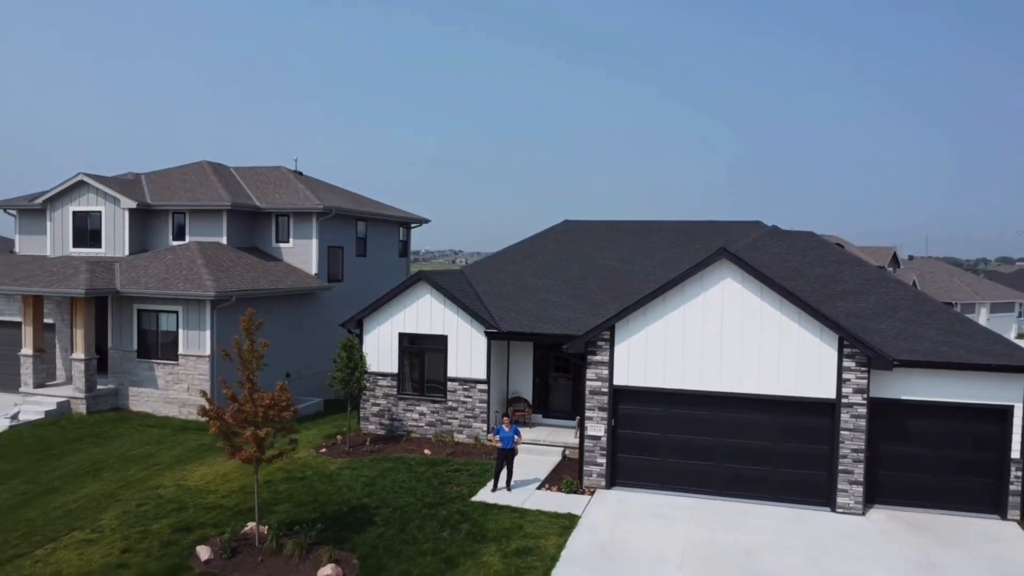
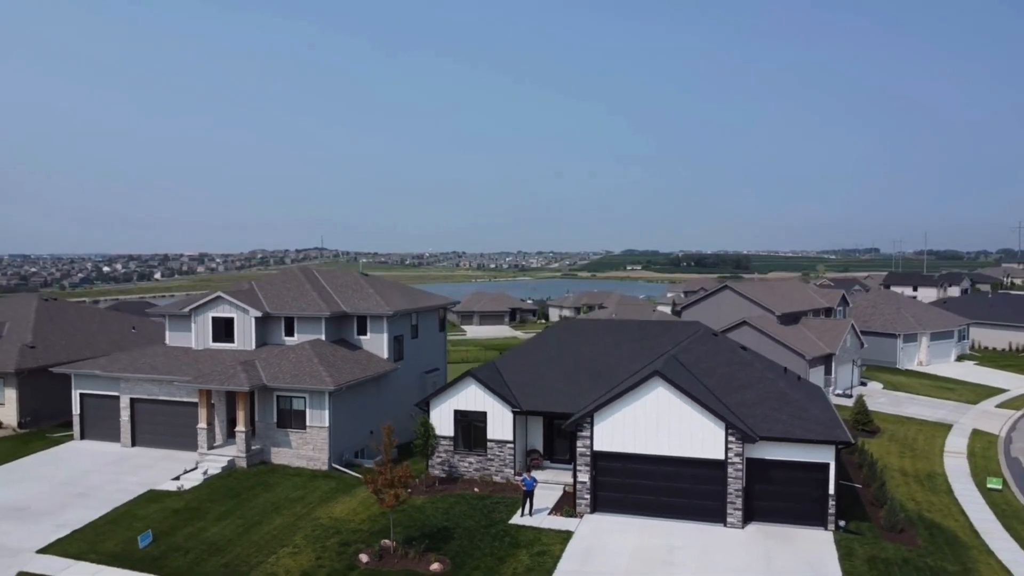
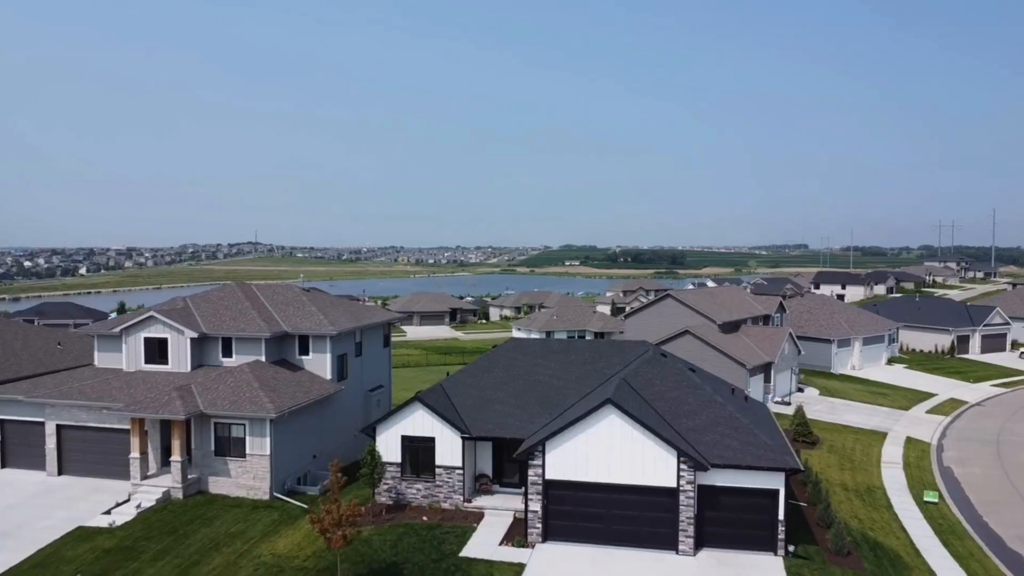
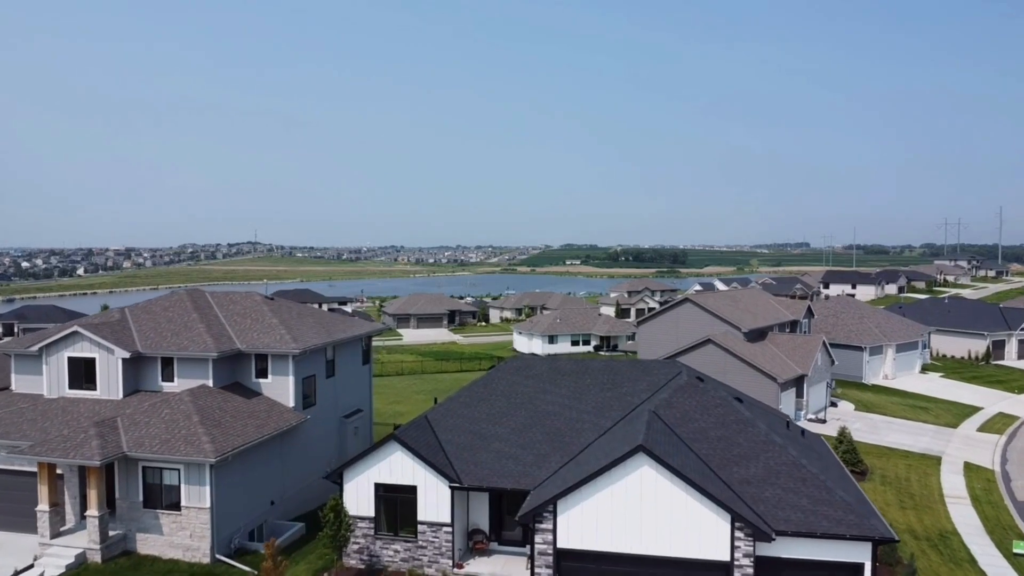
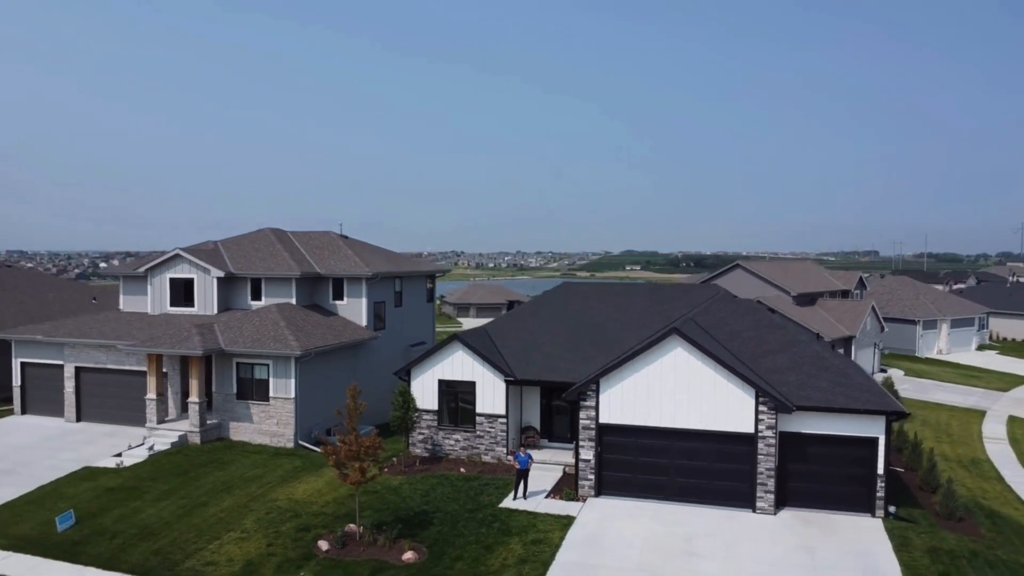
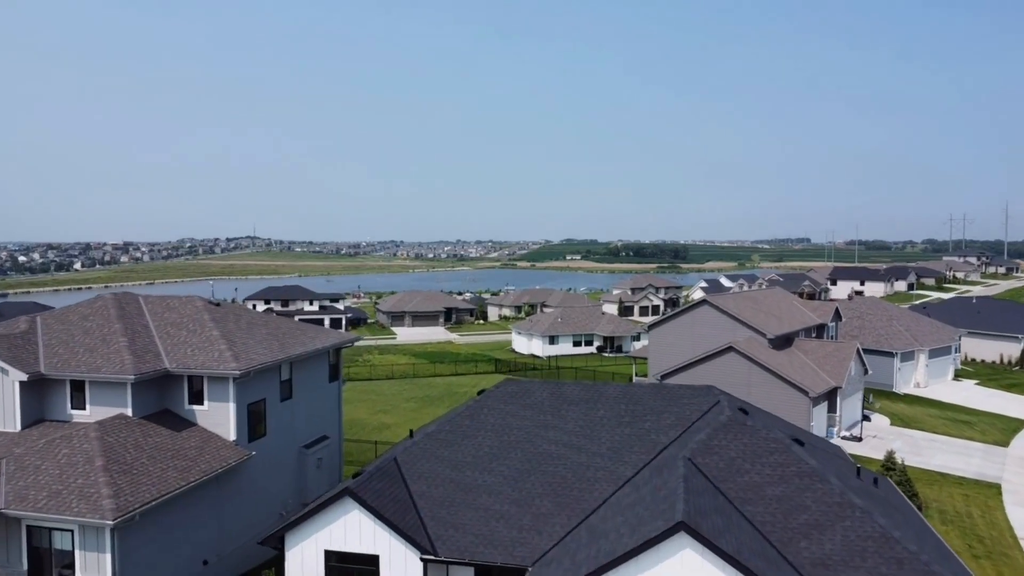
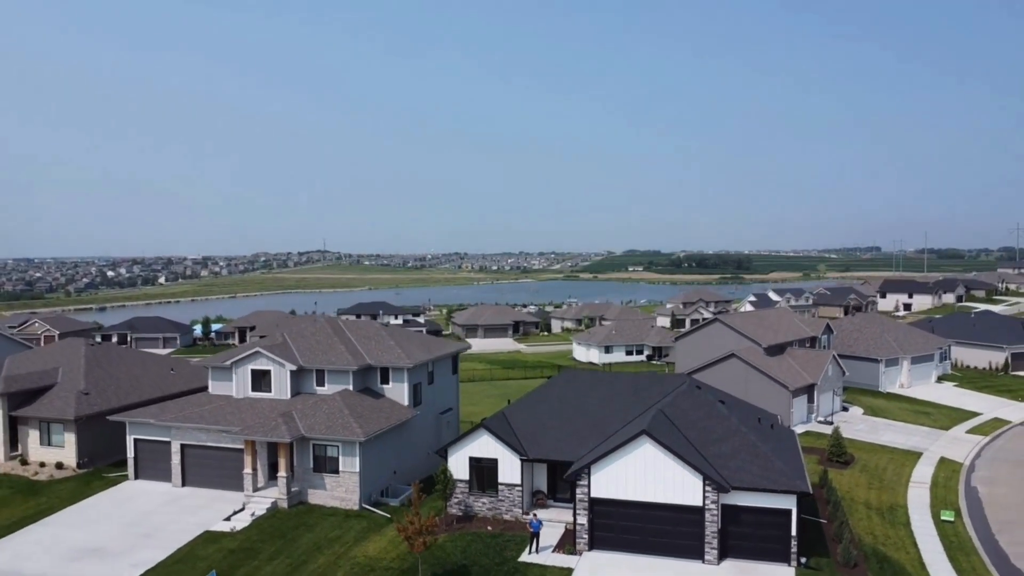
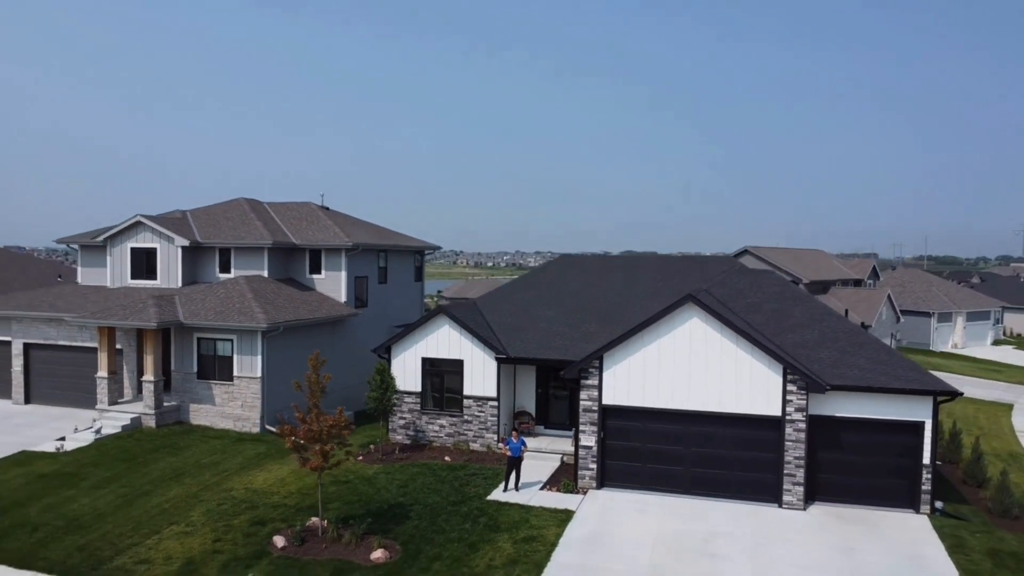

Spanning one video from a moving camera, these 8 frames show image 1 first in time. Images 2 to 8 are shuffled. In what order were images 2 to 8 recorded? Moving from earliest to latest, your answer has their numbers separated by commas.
8, 5, 2, 7, 3, 4, 6
